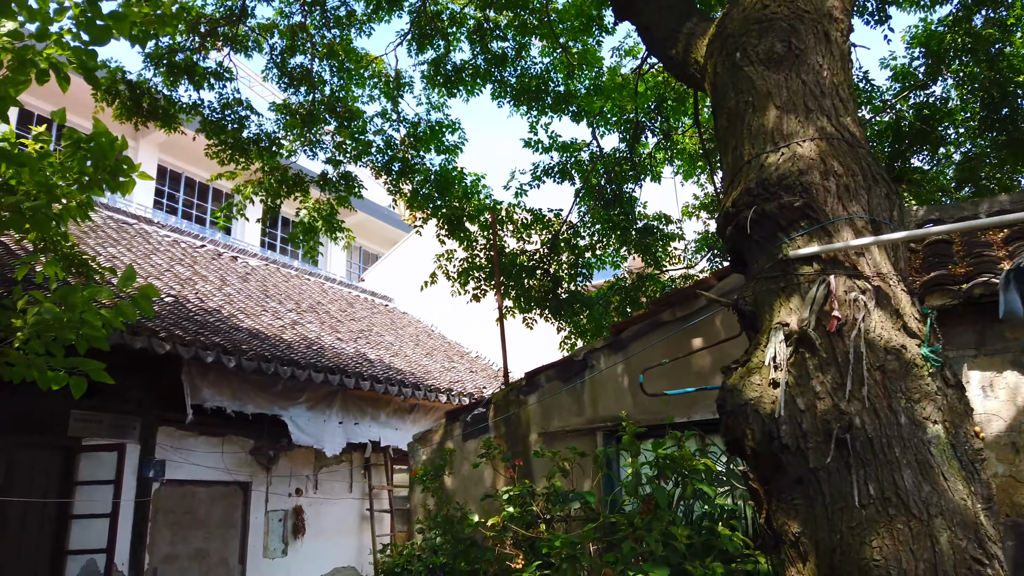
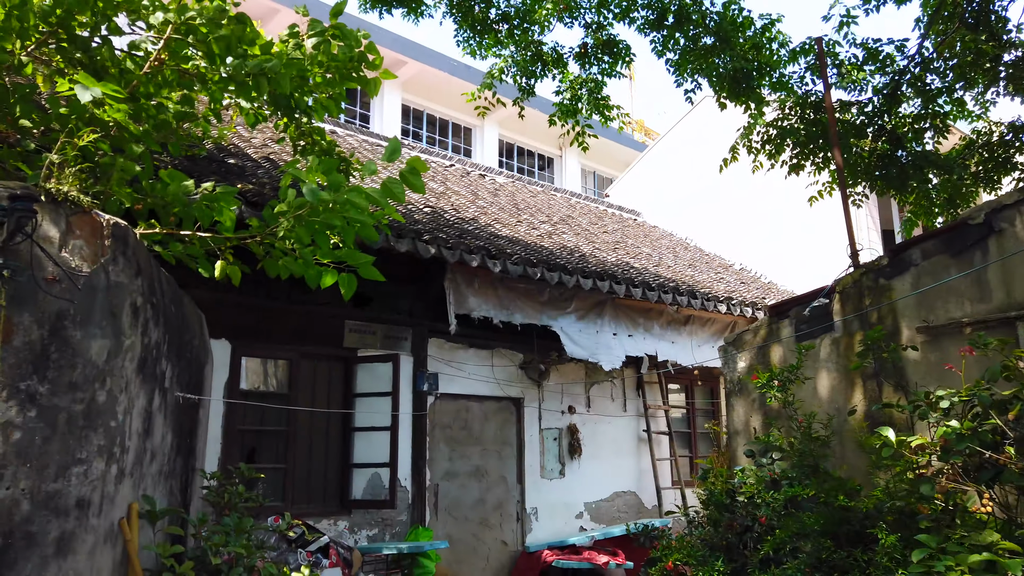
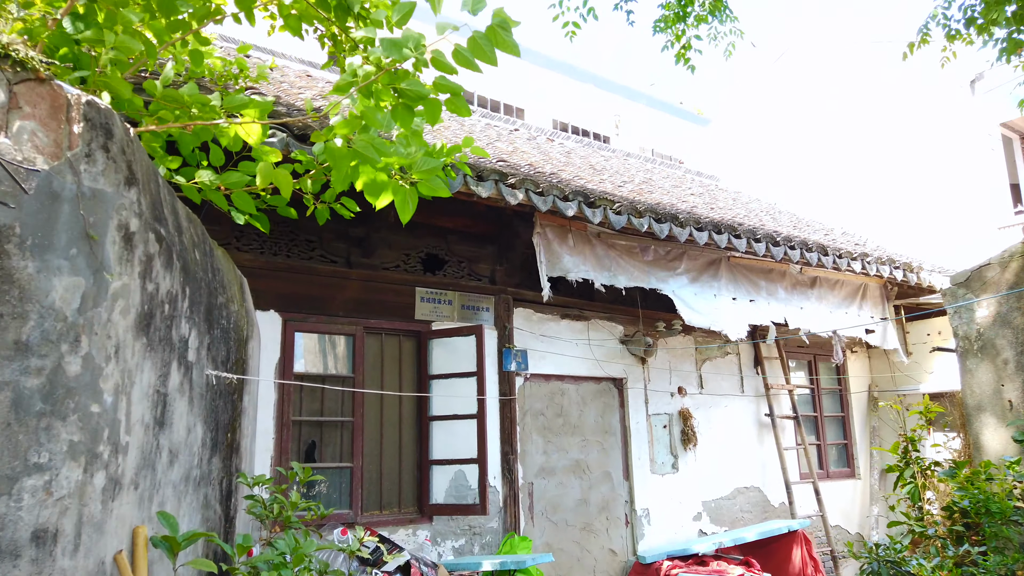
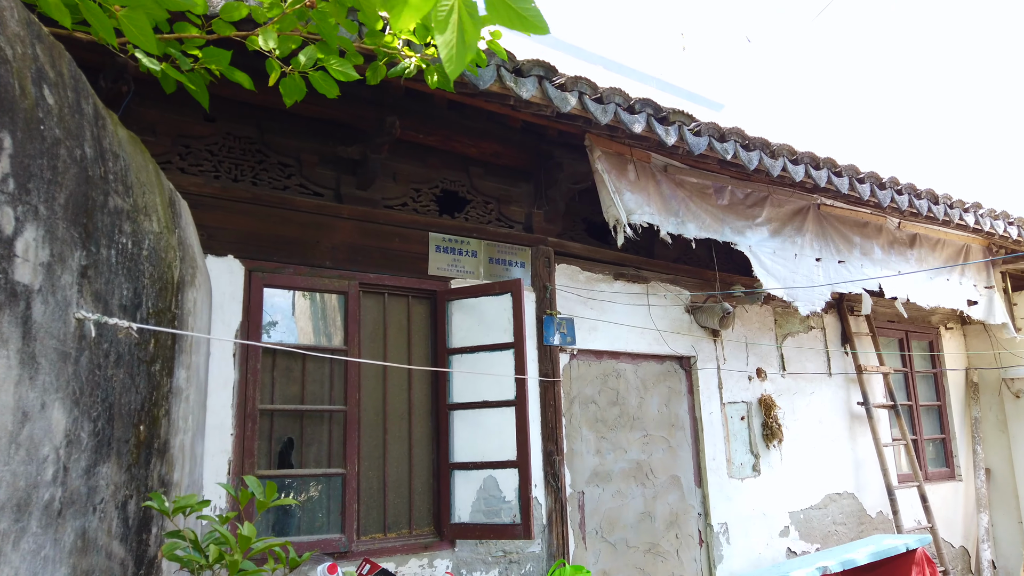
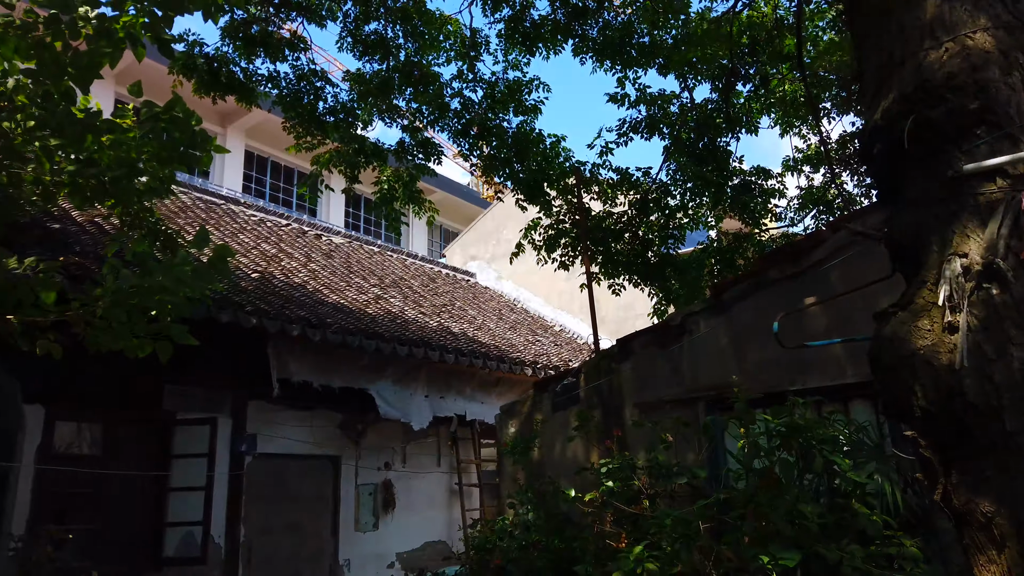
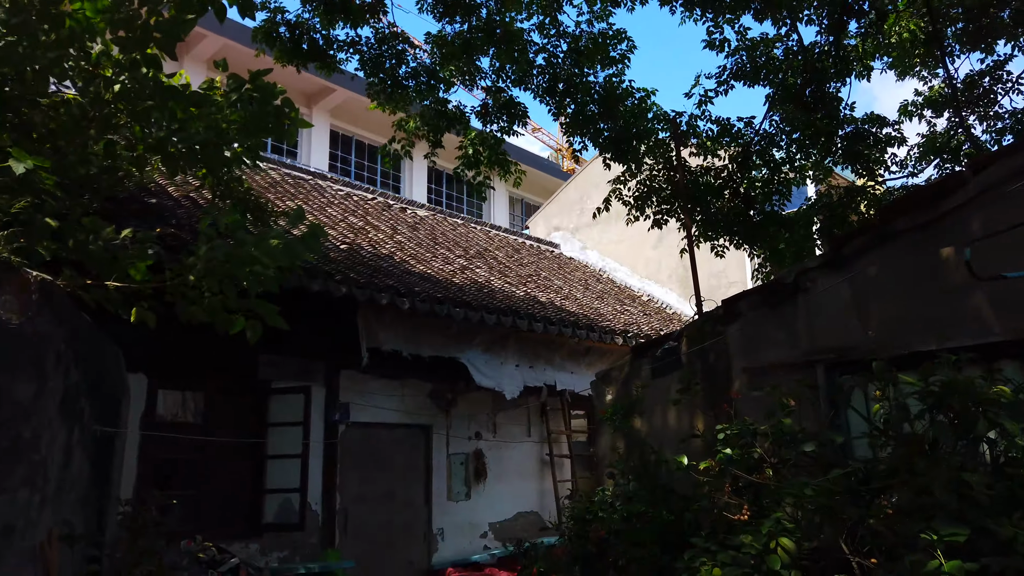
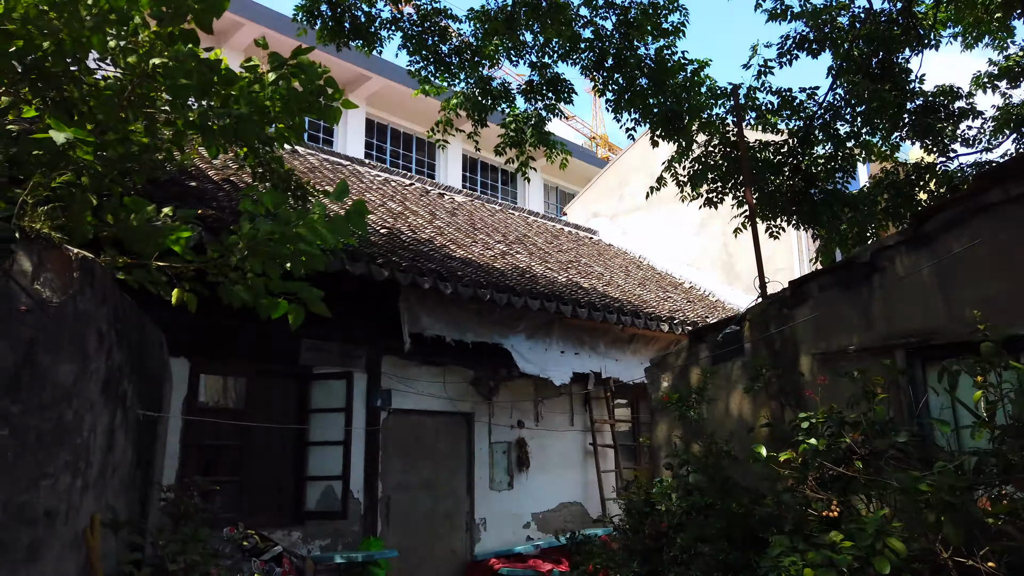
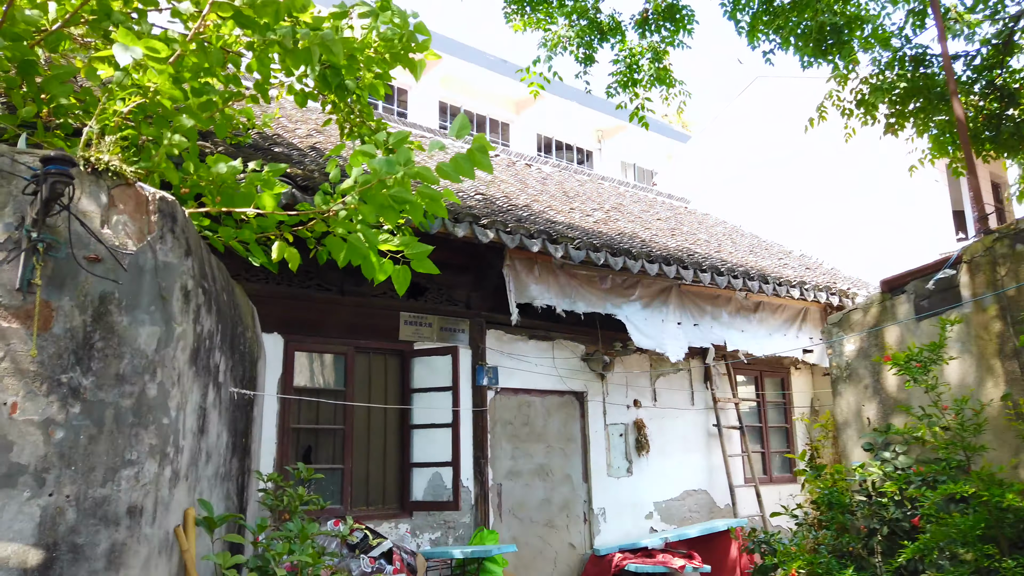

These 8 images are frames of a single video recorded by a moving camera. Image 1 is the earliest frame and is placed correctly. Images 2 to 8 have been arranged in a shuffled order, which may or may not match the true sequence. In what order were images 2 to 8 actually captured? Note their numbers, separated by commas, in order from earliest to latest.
5, 6, 7, 2, 8, 3, 4
